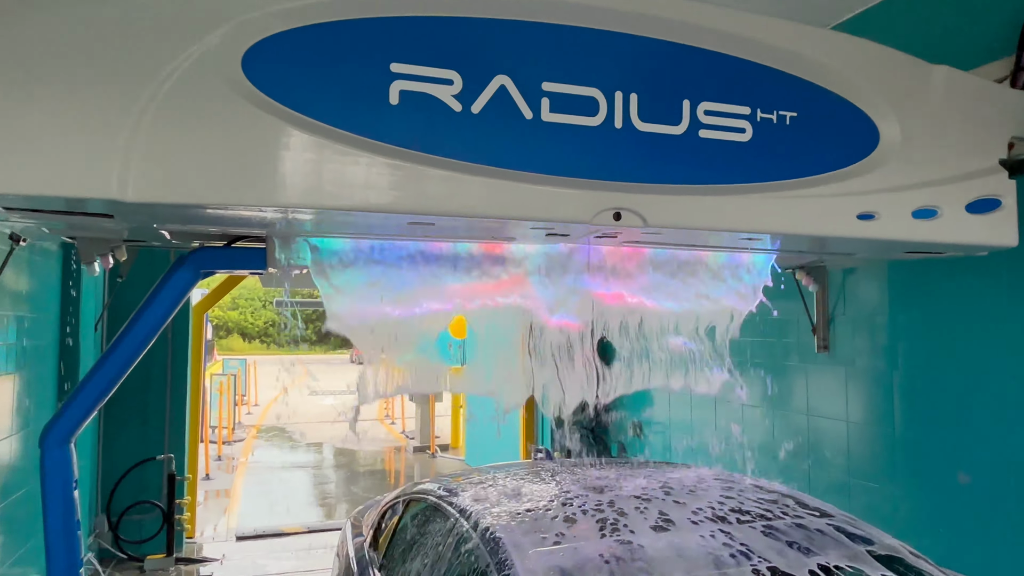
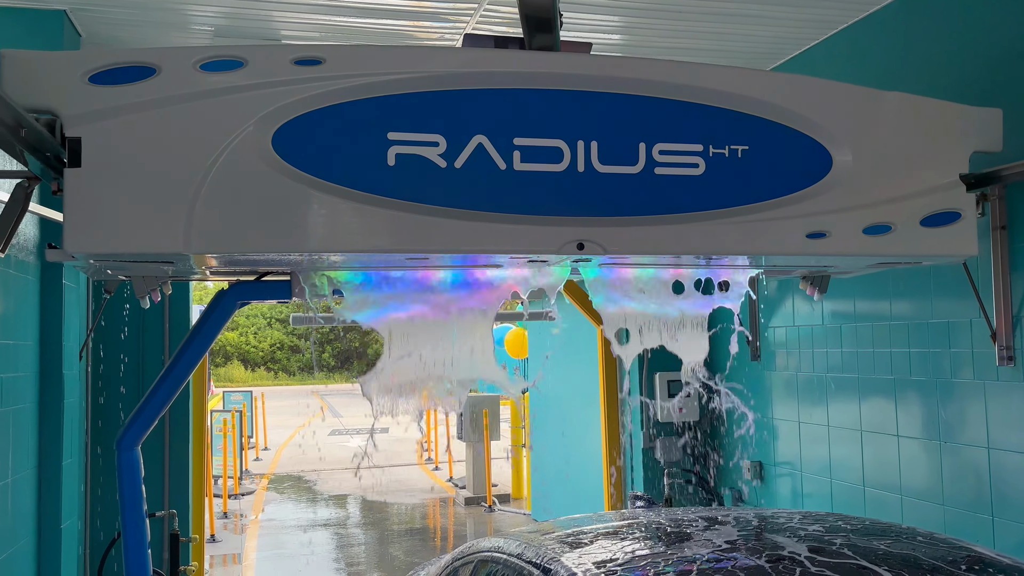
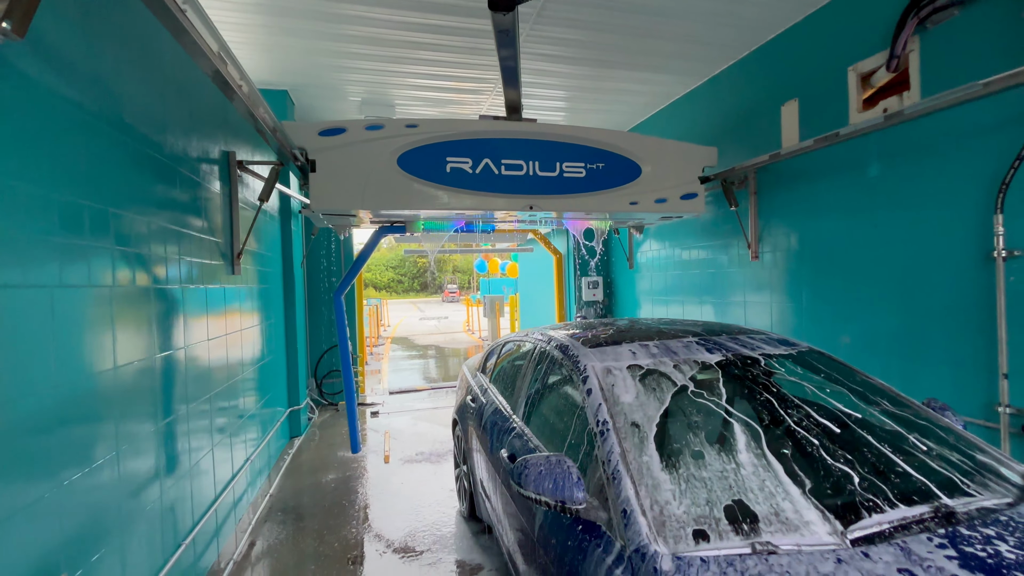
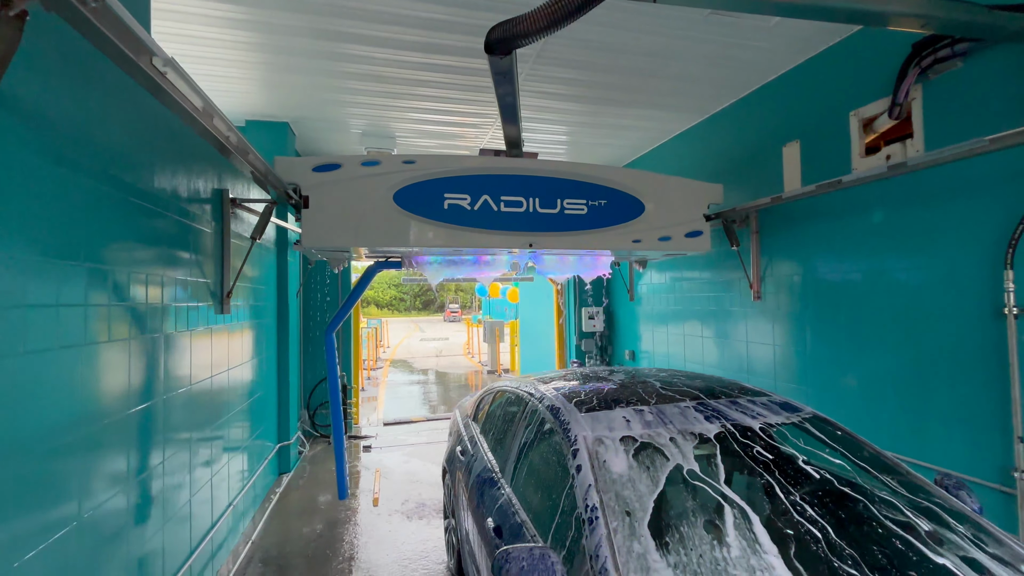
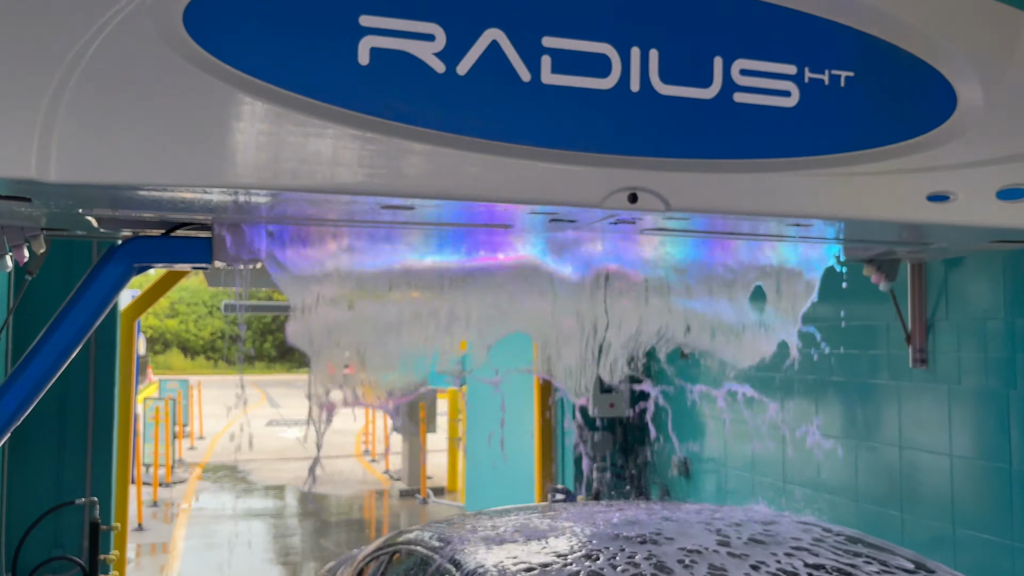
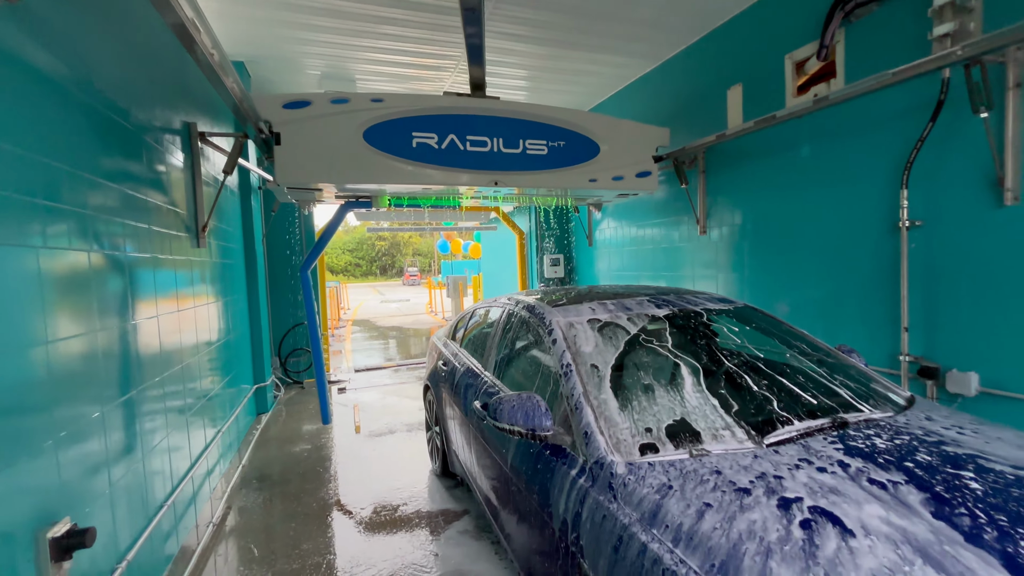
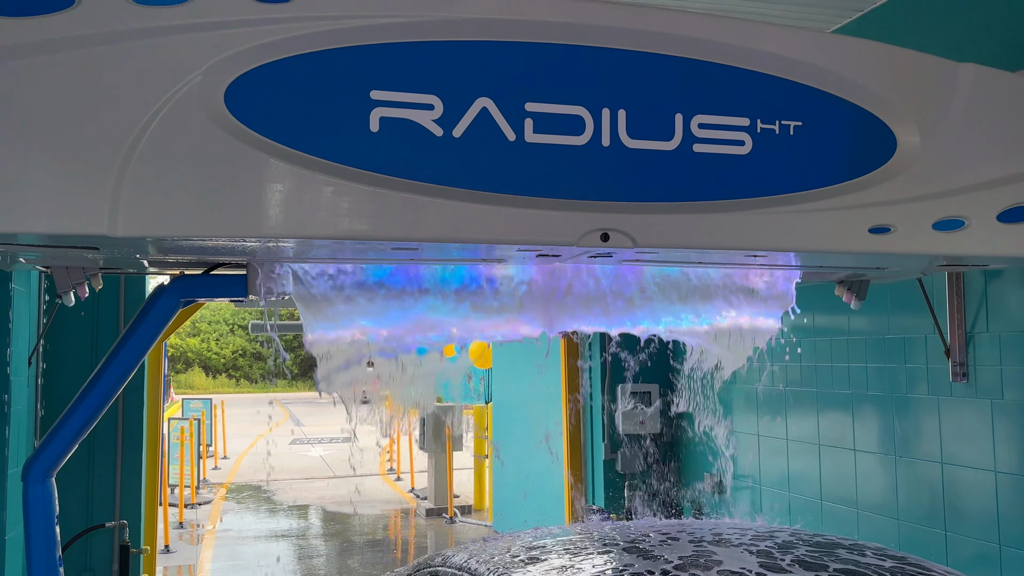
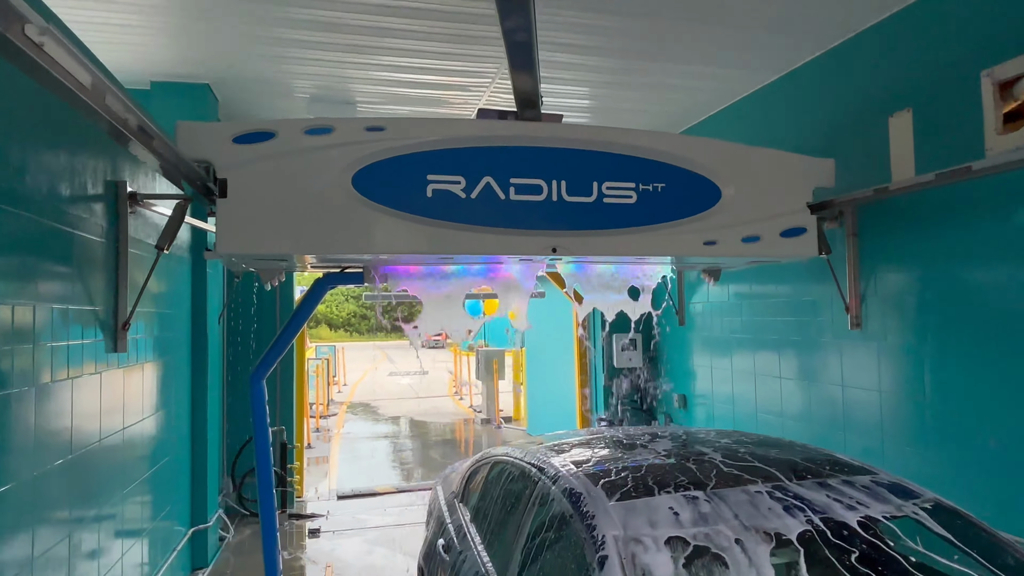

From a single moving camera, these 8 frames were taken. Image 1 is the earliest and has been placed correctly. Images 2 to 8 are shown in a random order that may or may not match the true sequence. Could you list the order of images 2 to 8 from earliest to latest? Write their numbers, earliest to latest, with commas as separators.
5, 7, 2, 8, 4, 3, 6
